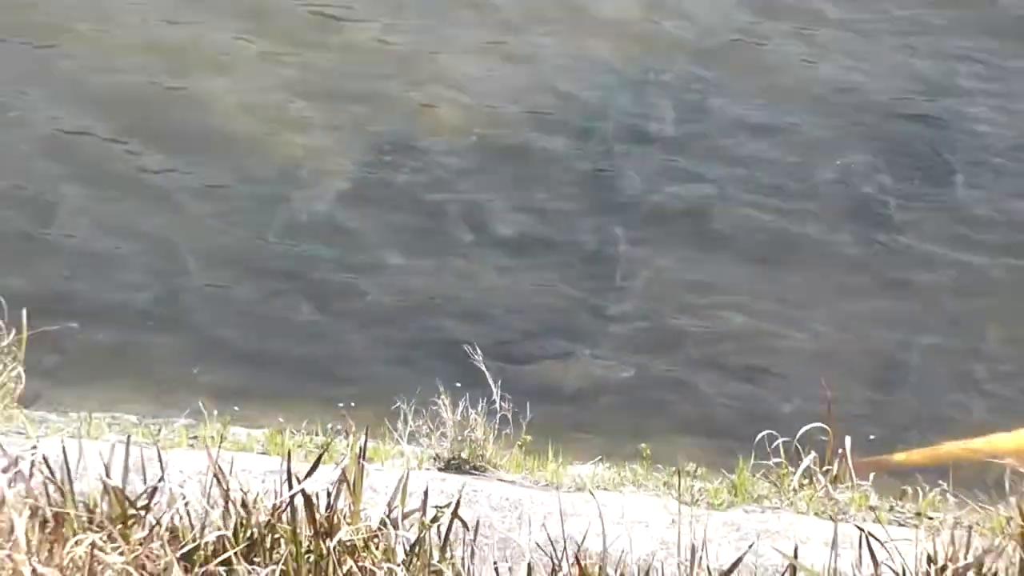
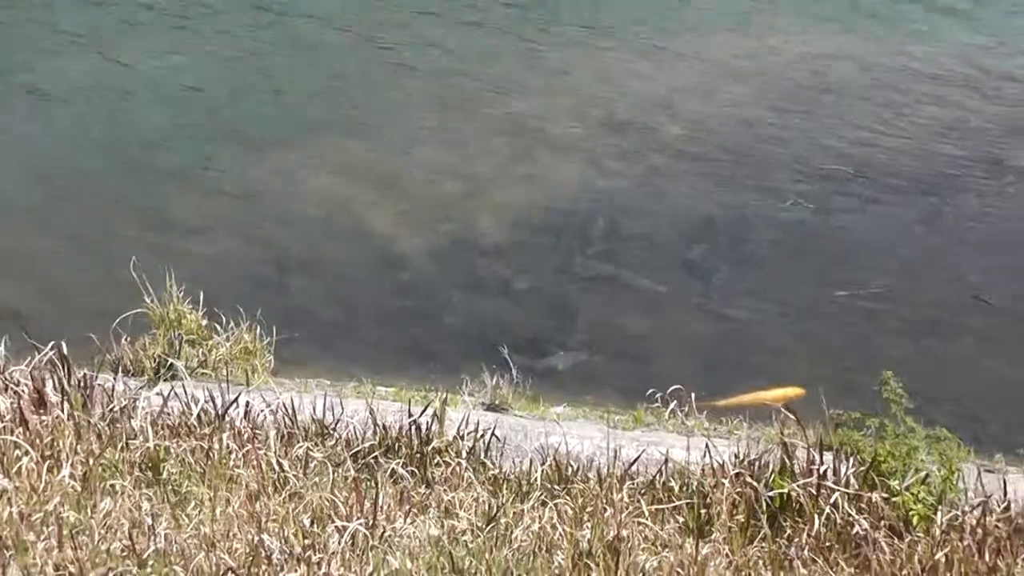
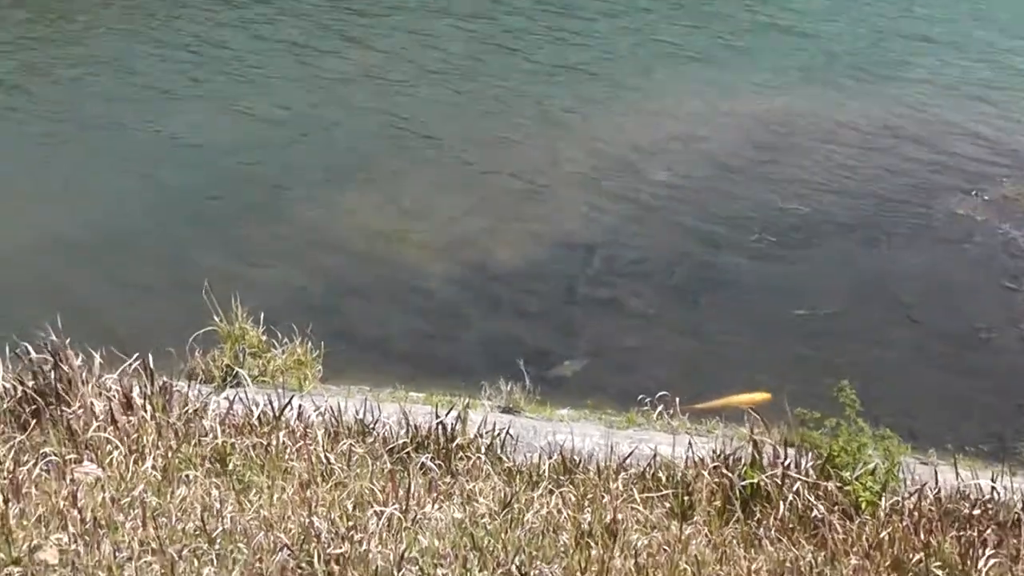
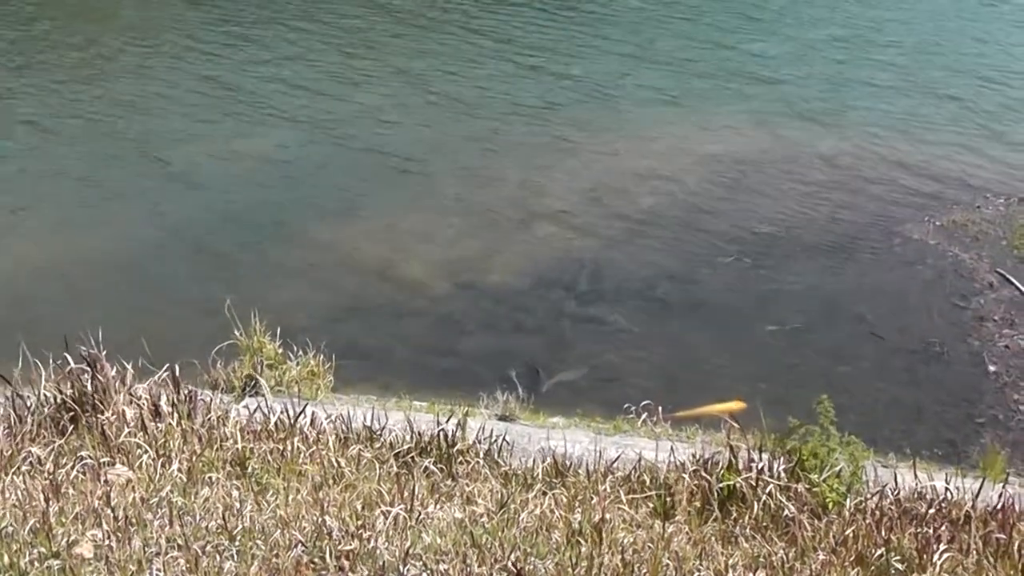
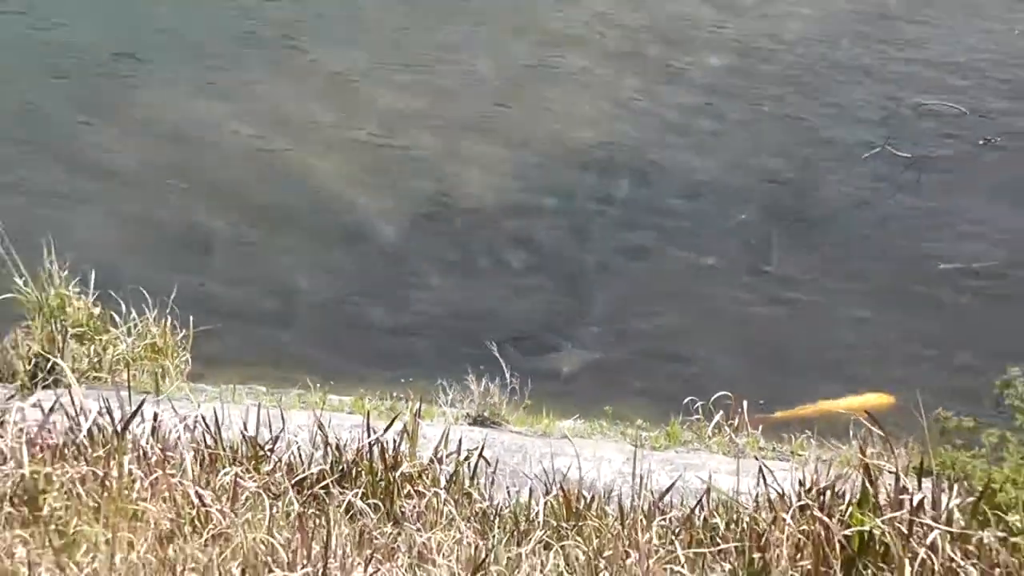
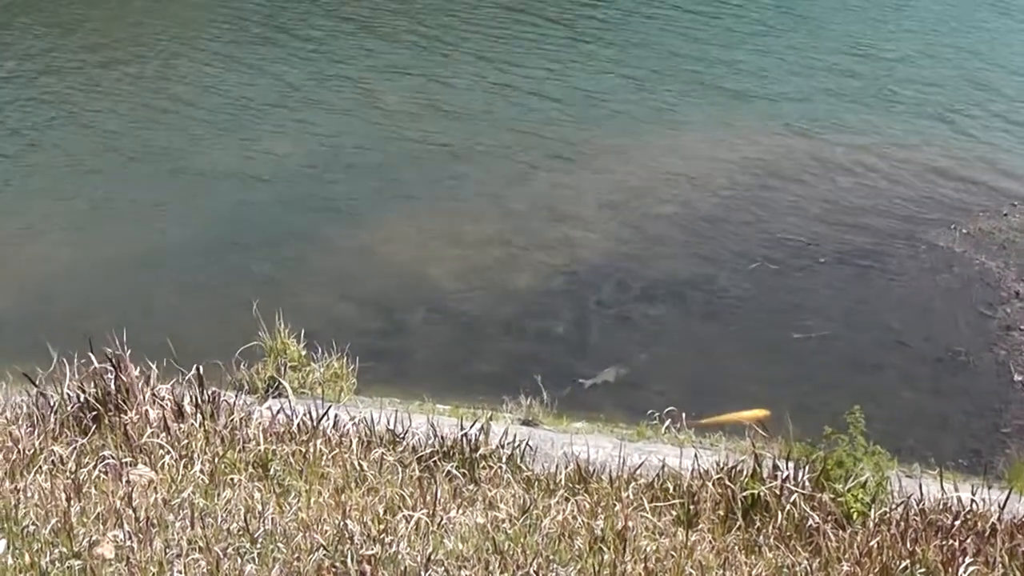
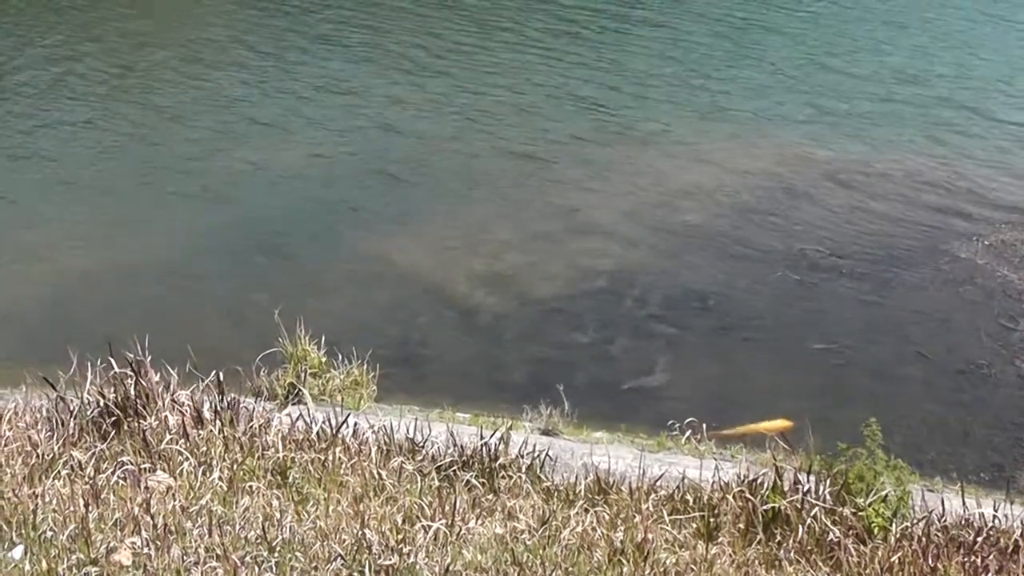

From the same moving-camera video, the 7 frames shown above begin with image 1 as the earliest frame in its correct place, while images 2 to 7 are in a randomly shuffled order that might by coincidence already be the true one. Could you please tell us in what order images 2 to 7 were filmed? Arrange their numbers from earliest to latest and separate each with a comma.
5, 2, 3, 4, 6, 7
